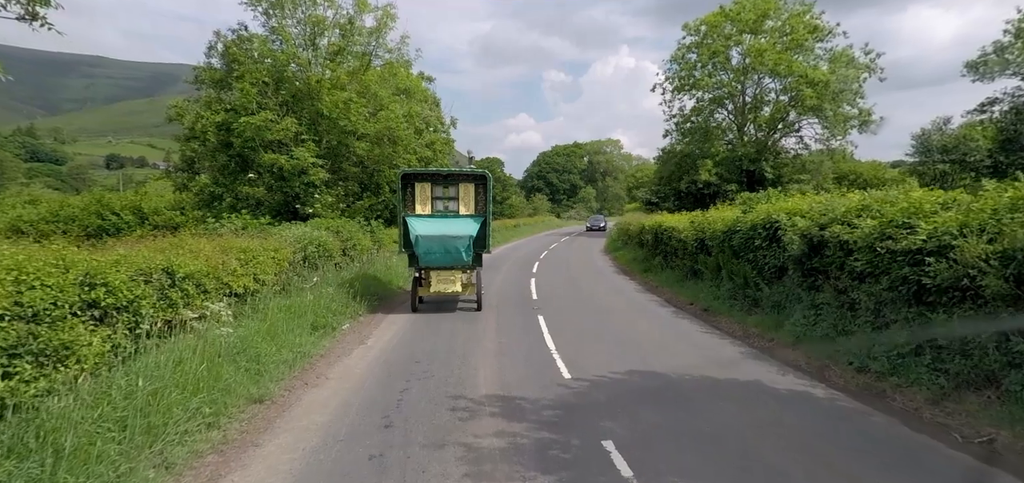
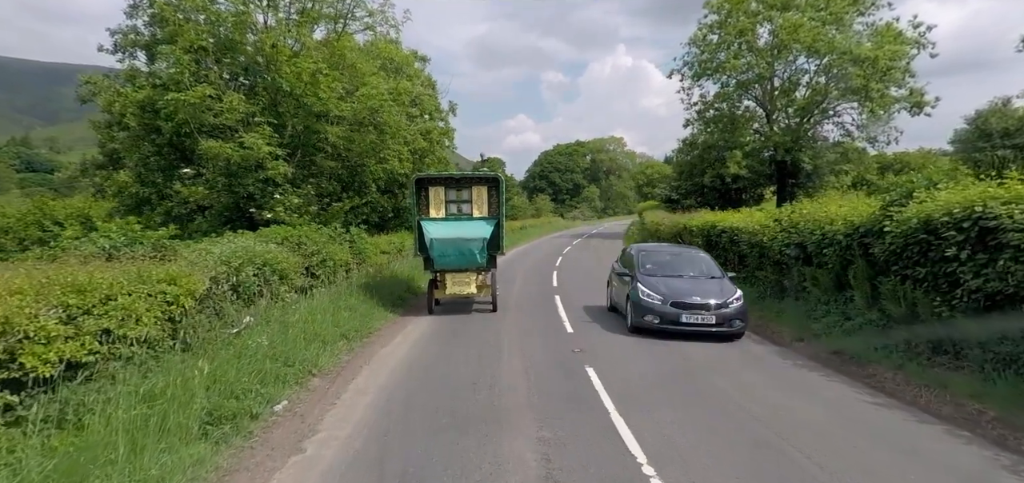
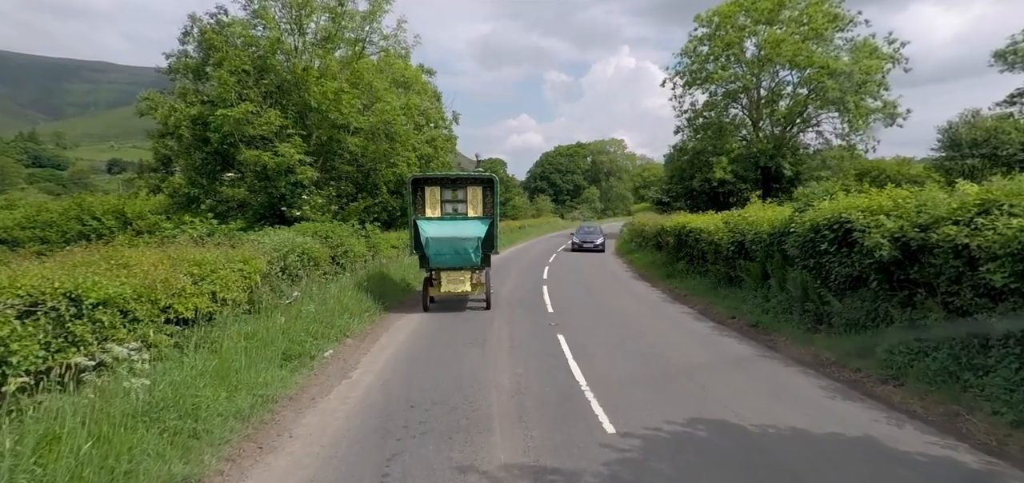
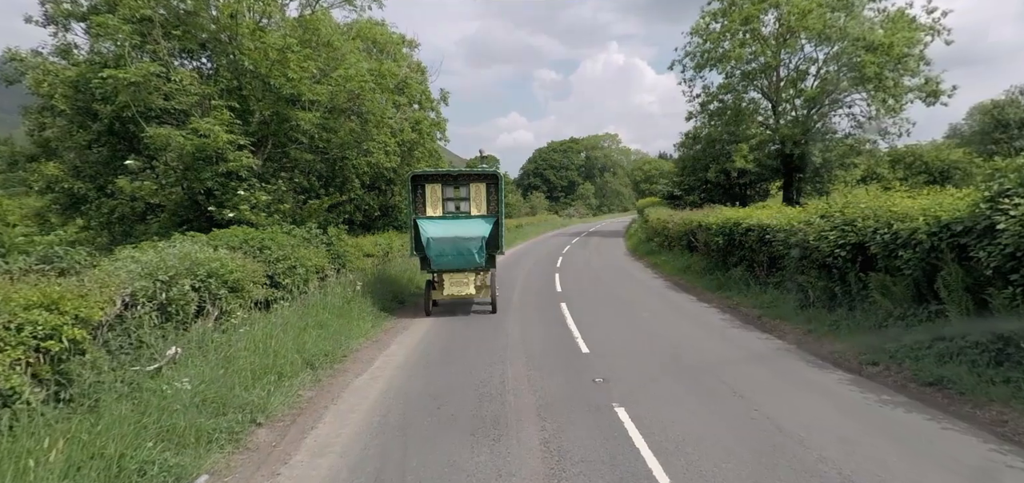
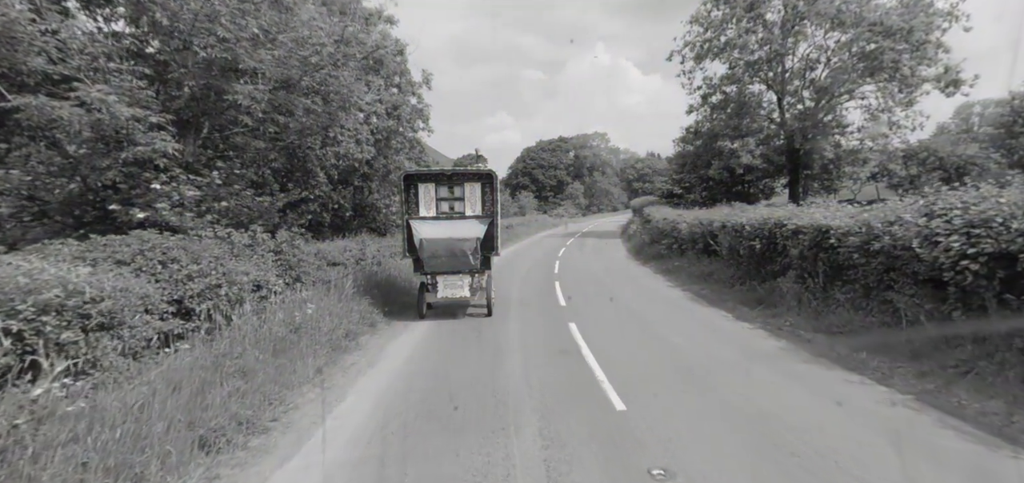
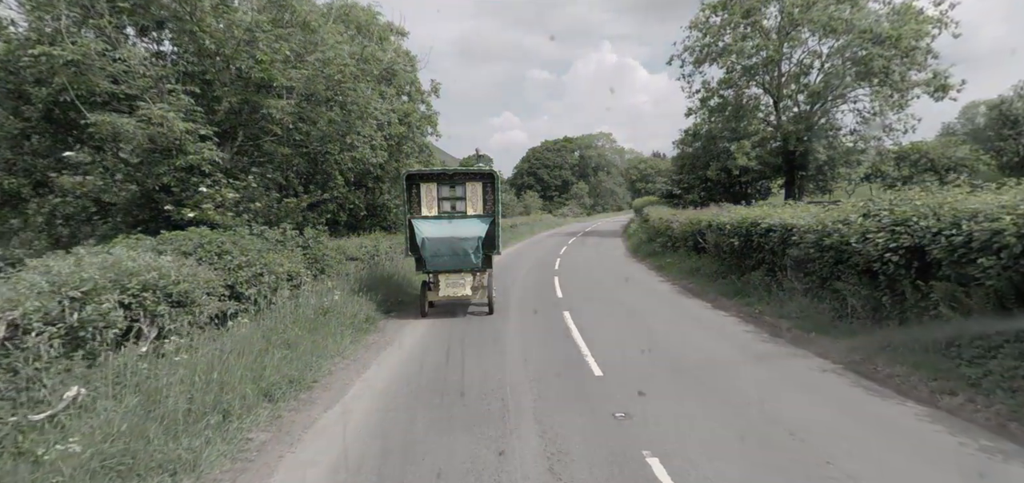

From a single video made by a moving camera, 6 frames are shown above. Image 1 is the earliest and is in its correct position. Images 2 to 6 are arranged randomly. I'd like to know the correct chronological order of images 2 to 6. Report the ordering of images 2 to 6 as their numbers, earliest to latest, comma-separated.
3, 2, 4, 6, 5
